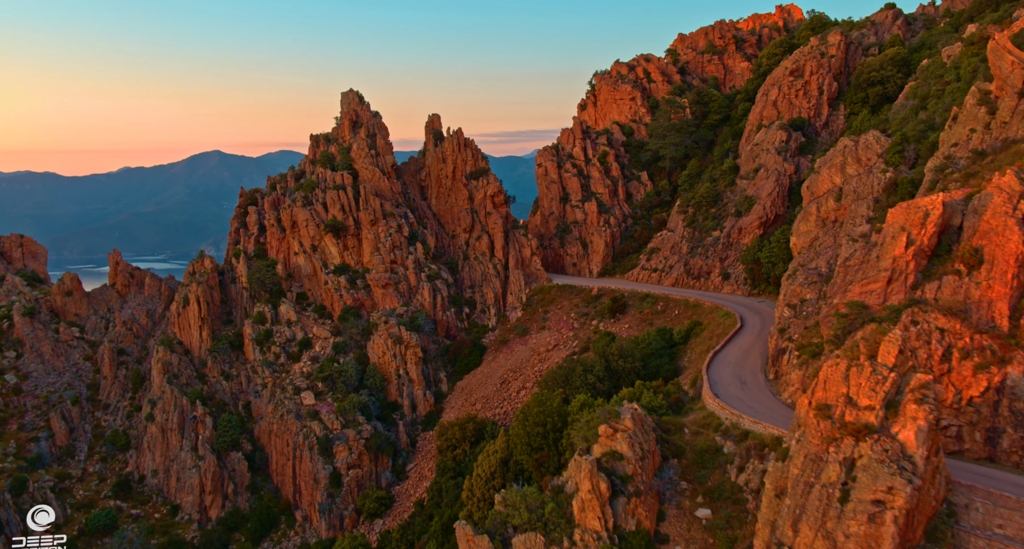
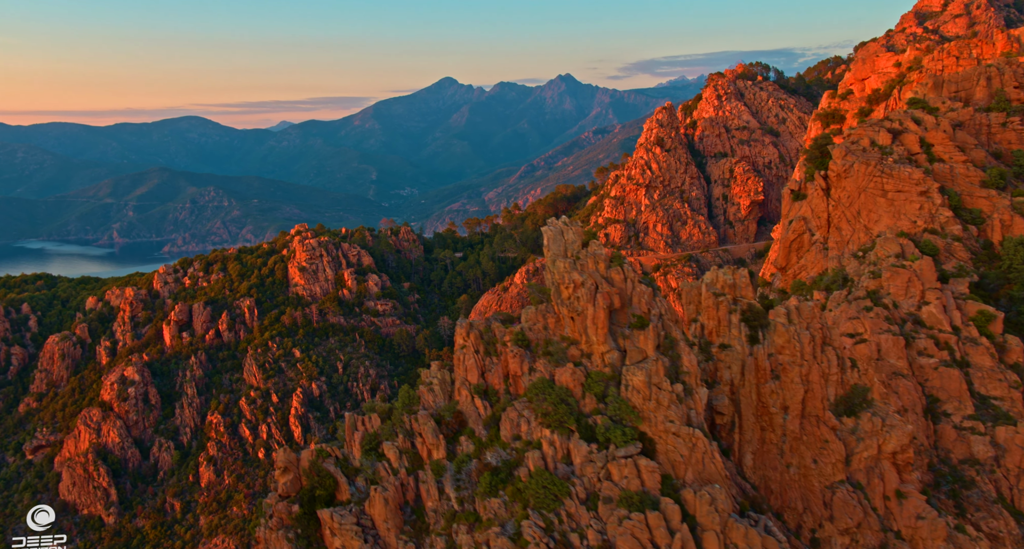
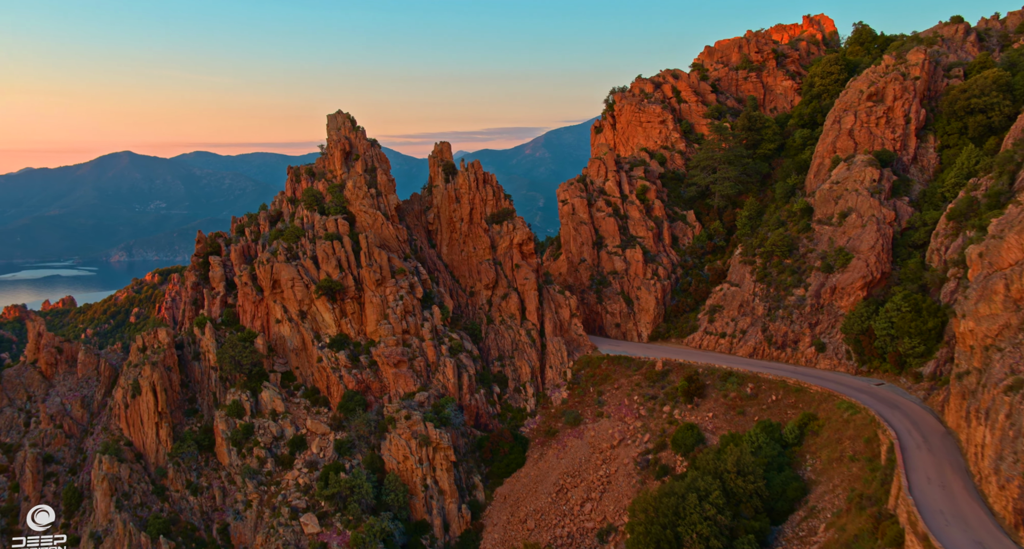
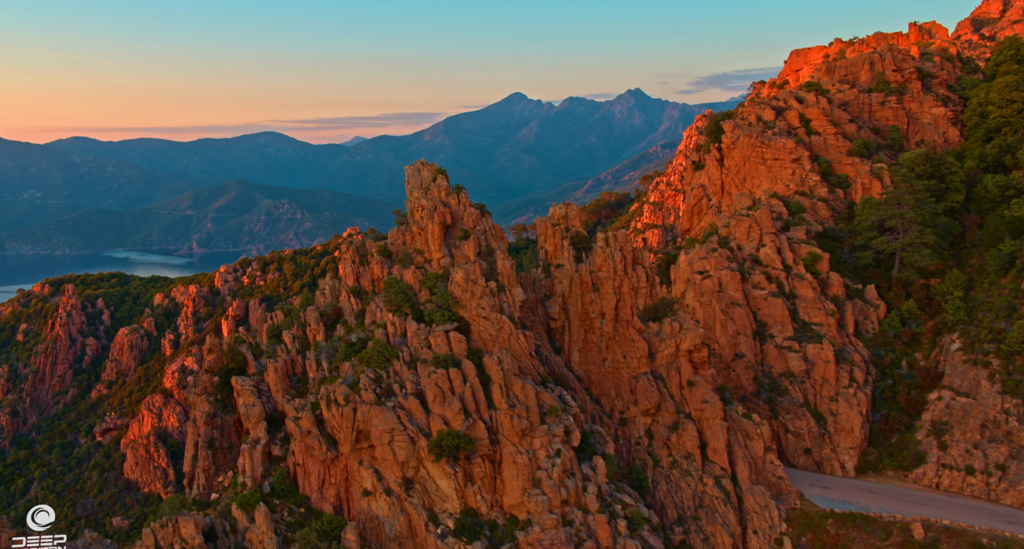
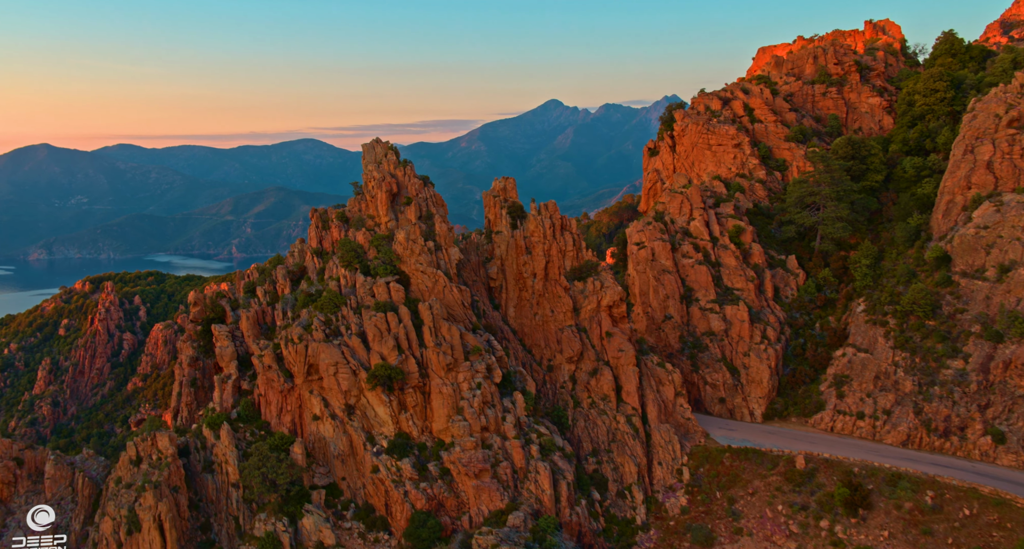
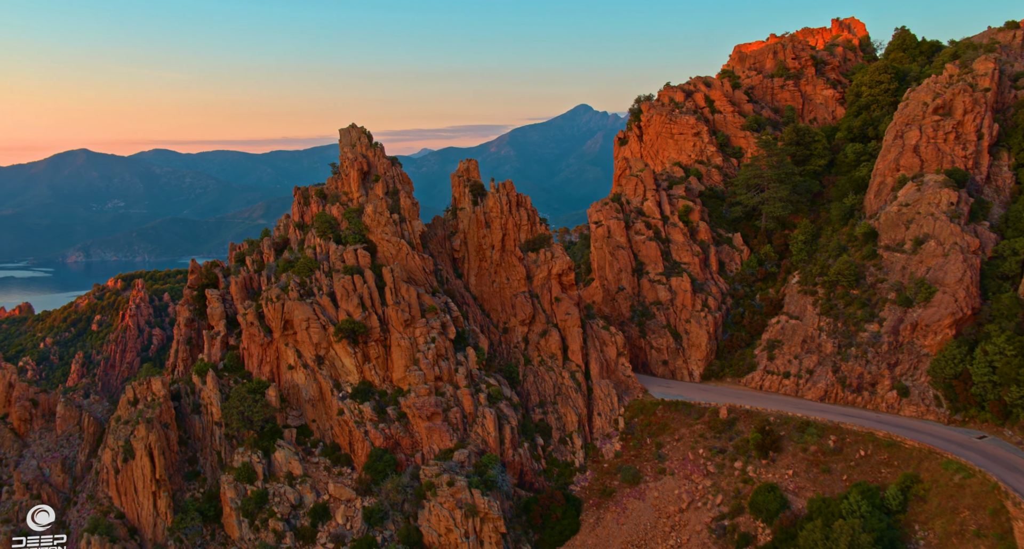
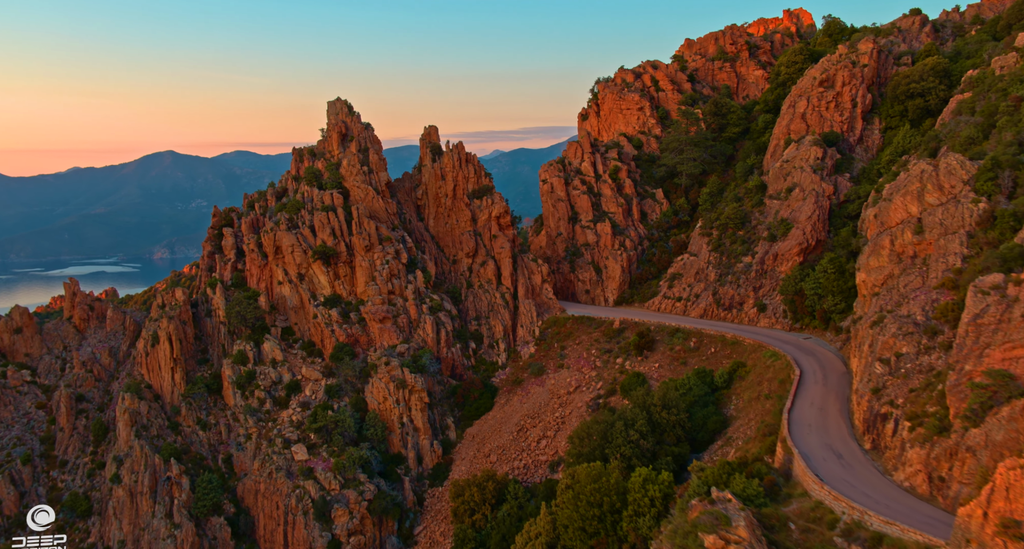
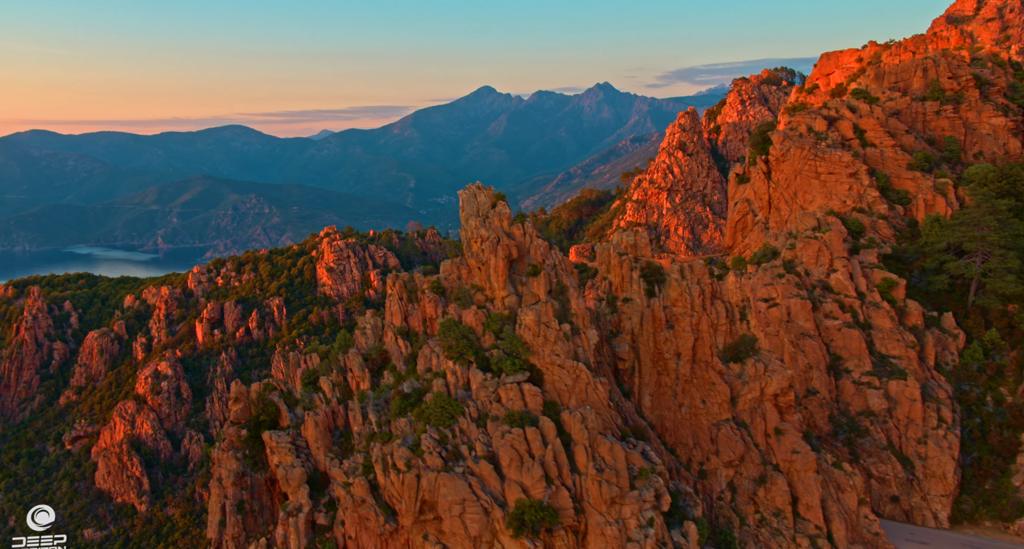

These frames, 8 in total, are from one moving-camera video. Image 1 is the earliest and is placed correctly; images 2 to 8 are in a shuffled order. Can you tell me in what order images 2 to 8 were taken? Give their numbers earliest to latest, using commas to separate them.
7, 3, 6, 5, 4, 8, 2
